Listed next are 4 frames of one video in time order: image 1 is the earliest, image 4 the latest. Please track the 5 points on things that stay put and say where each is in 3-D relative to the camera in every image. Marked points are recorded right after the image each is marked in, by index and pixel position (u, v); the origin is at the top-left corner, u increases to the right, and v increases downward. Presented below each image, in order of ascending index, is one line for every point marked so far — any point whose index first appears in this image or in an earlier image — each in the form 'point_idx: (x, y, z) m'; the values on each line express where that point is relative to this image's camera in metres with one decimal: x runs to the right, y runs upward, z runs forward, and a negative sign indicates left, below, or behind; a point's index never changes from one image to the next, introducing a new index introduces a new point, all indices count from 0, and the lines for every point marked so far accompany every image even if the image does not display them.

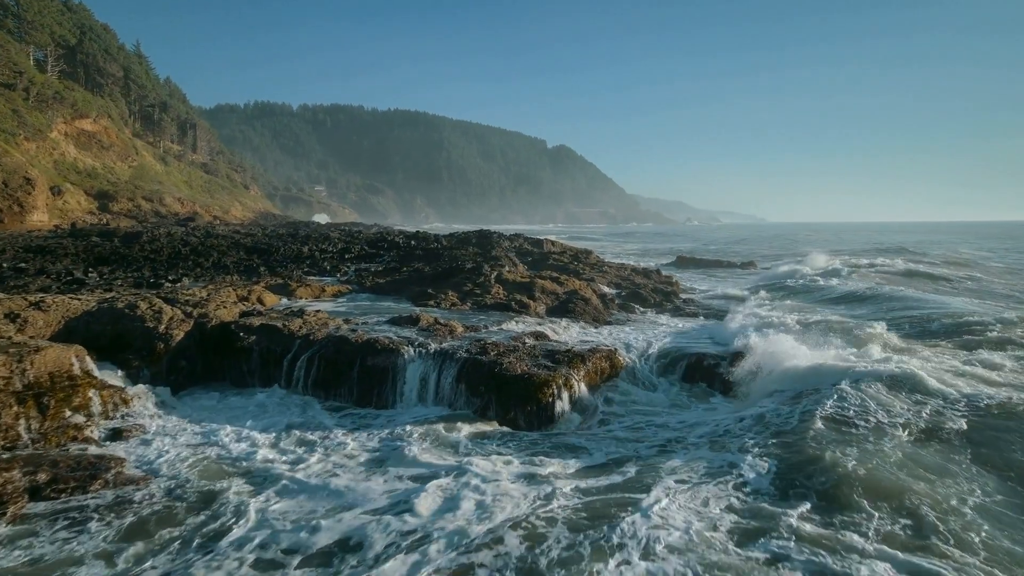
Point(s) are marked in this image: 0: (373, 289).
0: (-4.4, 0.0, +16.9) m
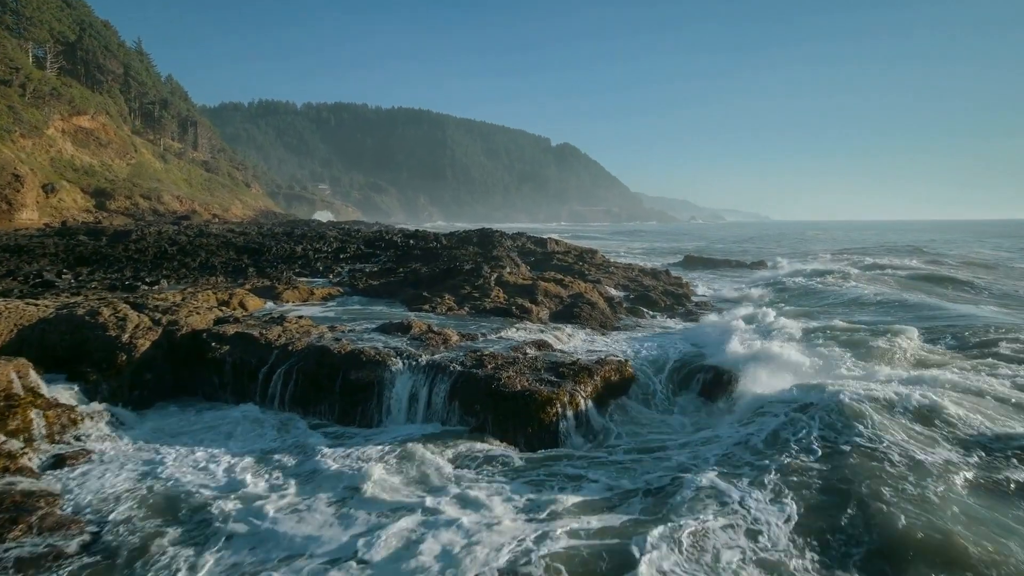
0: (-4.4, -0.1, +15.9) m
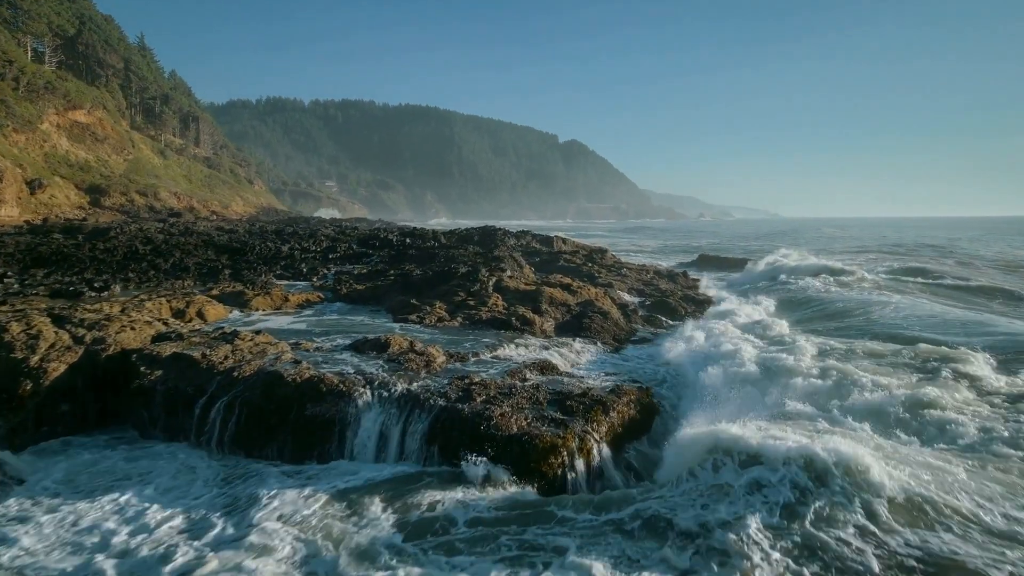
0: (-4.4, -0.3, +14.2) m
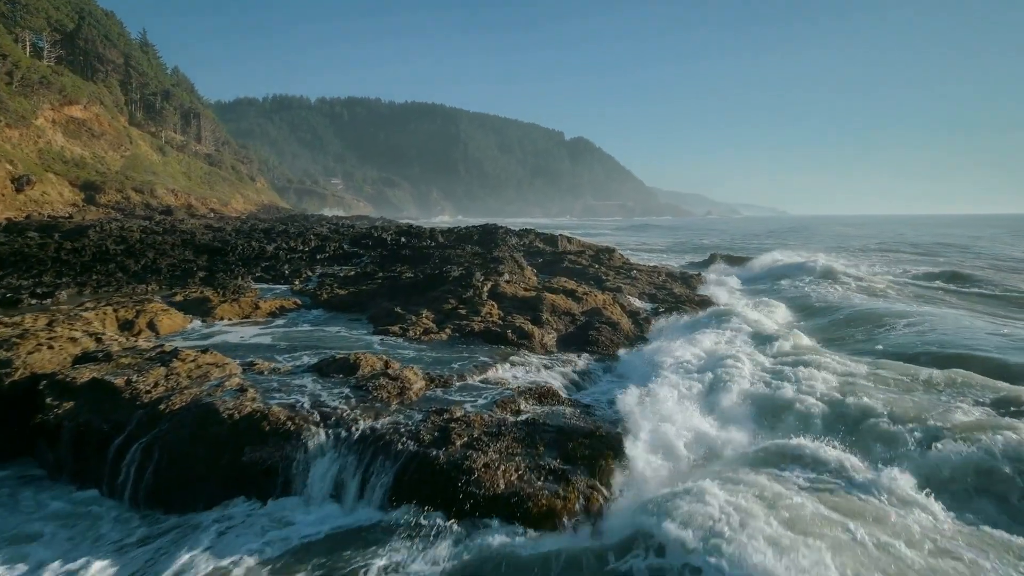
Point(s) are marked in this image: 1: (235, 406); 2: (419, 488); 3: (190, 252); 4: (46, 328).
0: (-4.4, -0.4, +12.8) m
1: (-3.2, -1.4, +6.2) m
2: (-1.0, -2.0, +5.4) m
3: (-10.9, +1.2, +18.1) m
4: (-6.9, -0.6, +8.0) m
